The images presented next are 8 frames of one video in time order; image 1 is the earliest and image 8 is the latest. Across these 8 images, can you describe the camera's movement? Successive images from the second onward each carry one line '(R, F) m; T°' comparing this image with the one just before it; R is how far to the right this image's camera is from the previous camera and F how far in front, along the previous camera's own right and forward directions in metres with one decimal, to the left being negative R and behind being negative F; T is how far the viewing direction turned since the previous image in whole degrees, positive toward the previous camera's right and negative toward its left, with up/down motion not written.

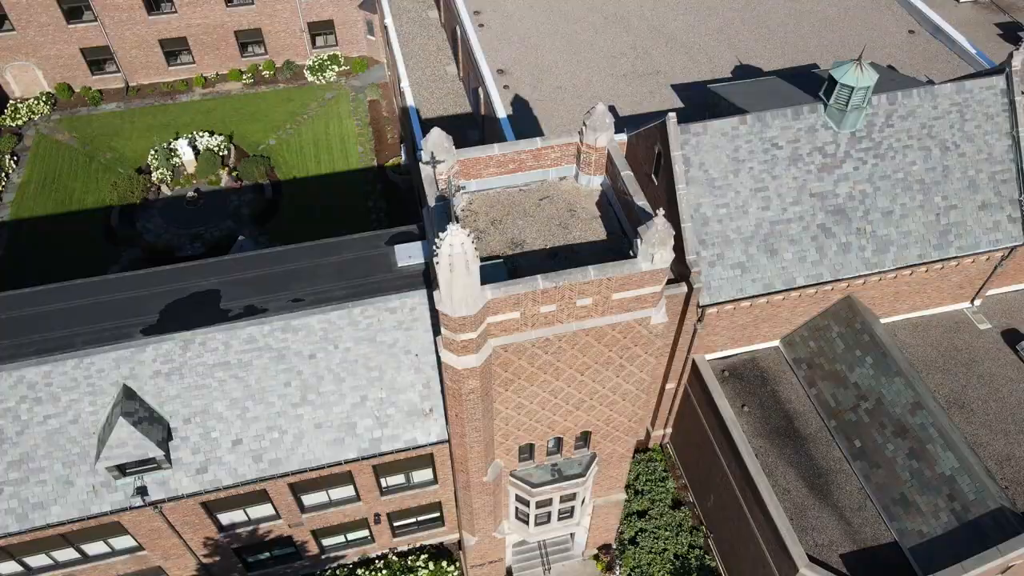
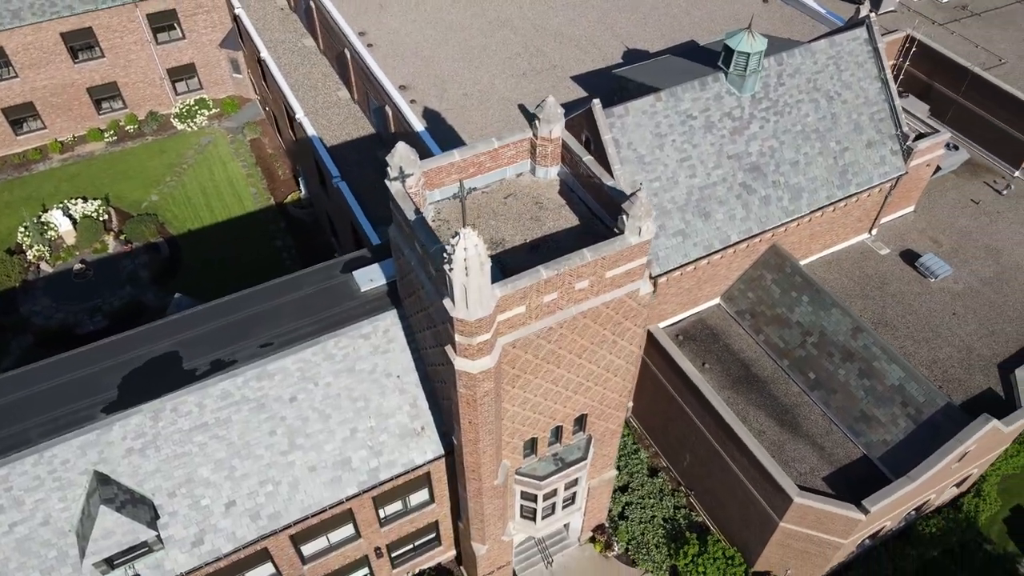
(-2.6, 0.0) m; +10°
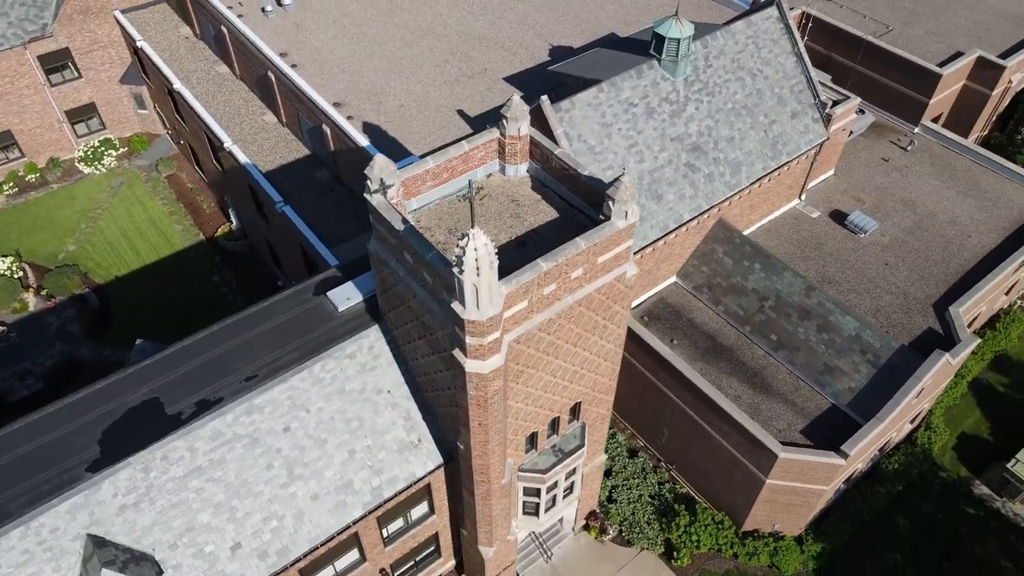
(-1.8, -0.1) m; +7°
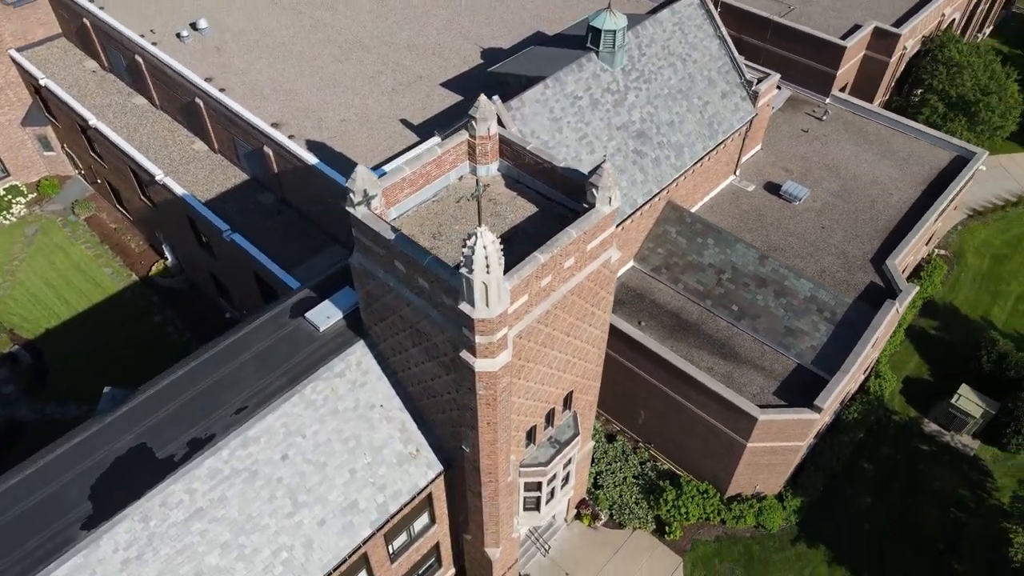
(-1.7, -0.1) m; +6°
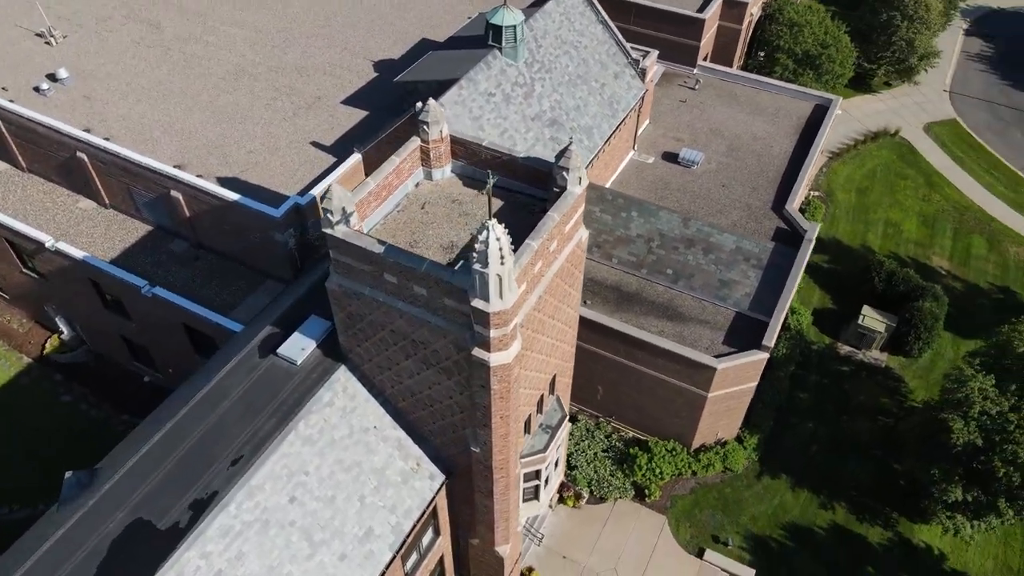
(-2.8, 0.0) m; +10°
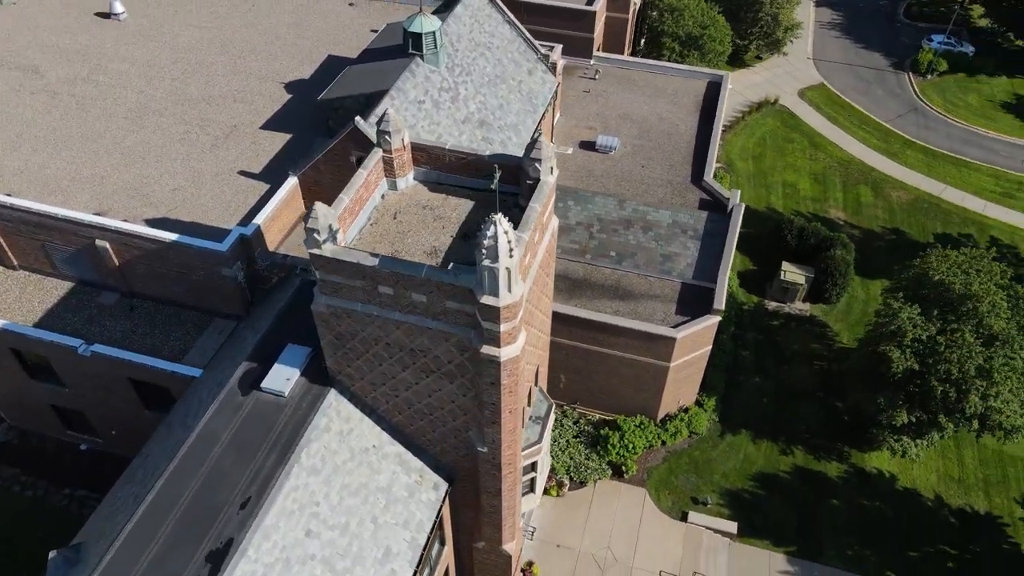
(-2.3, 0.0) m; +8°
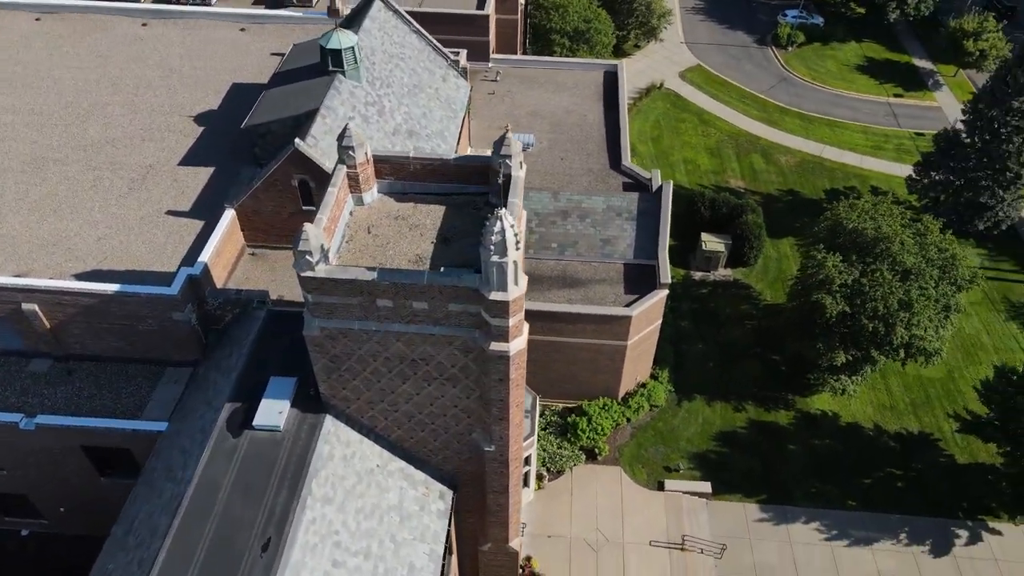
(-2.4, -0.1) m; +8°
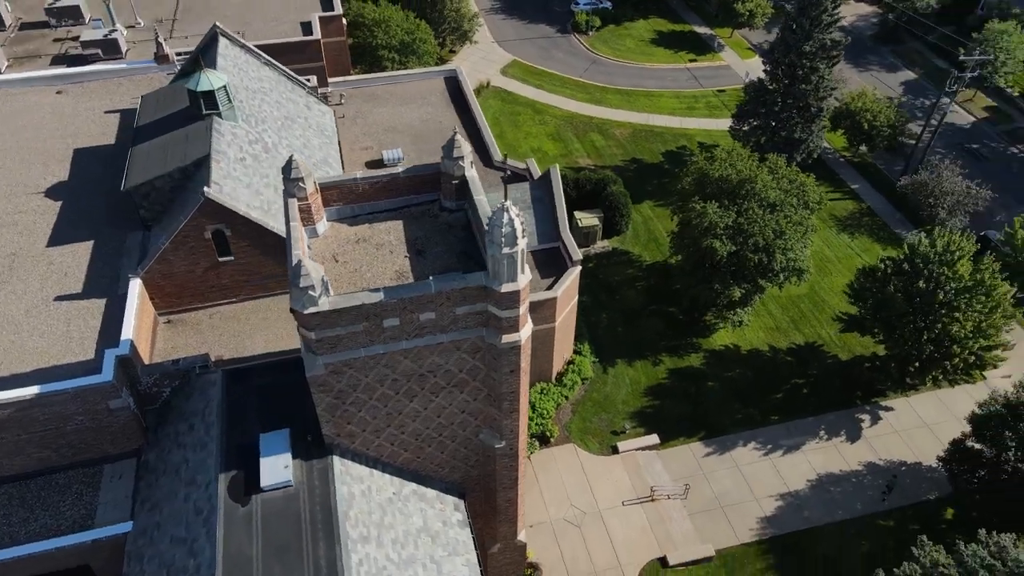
(-3.8, +0.1) m; +14°
